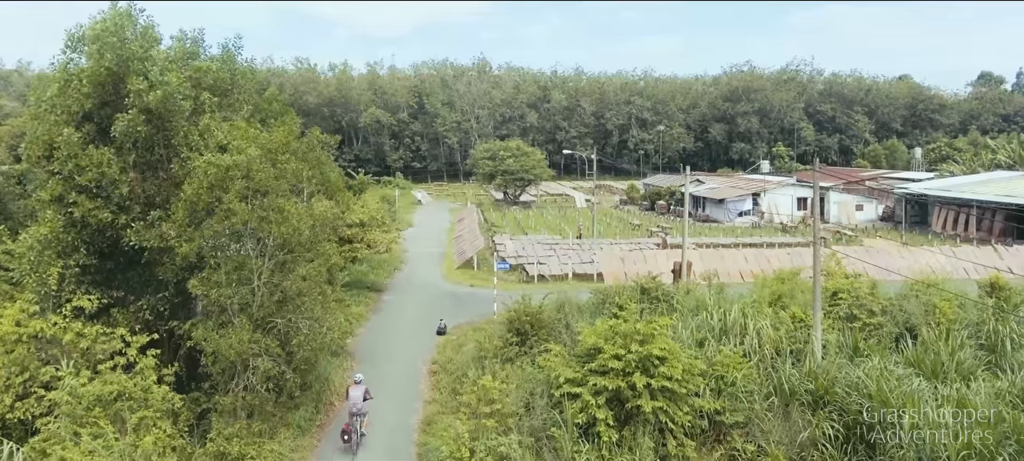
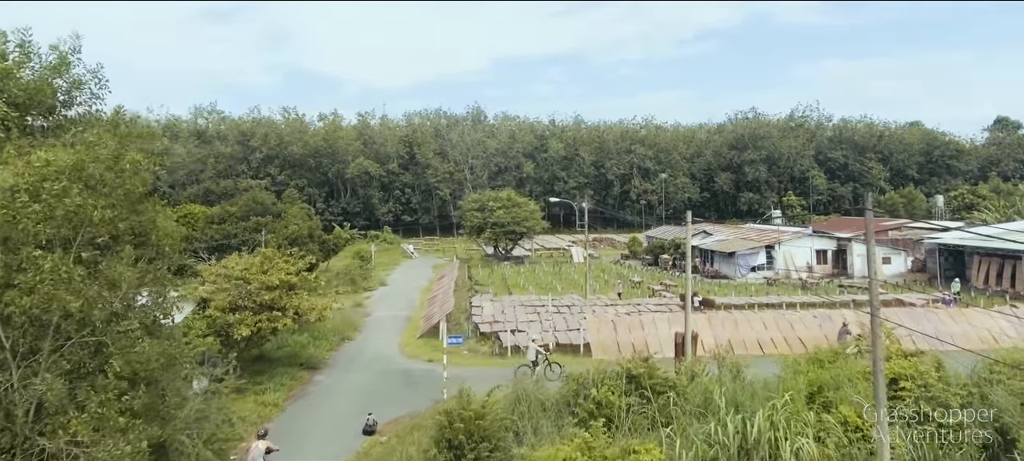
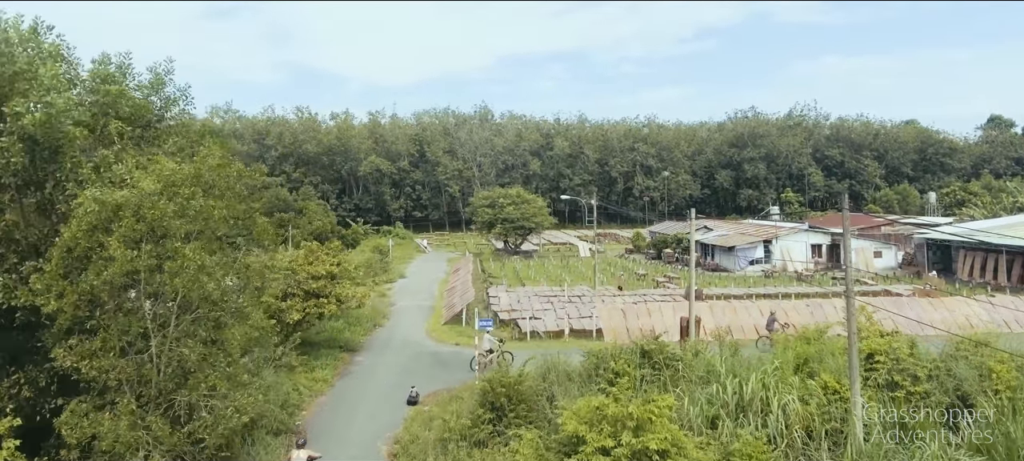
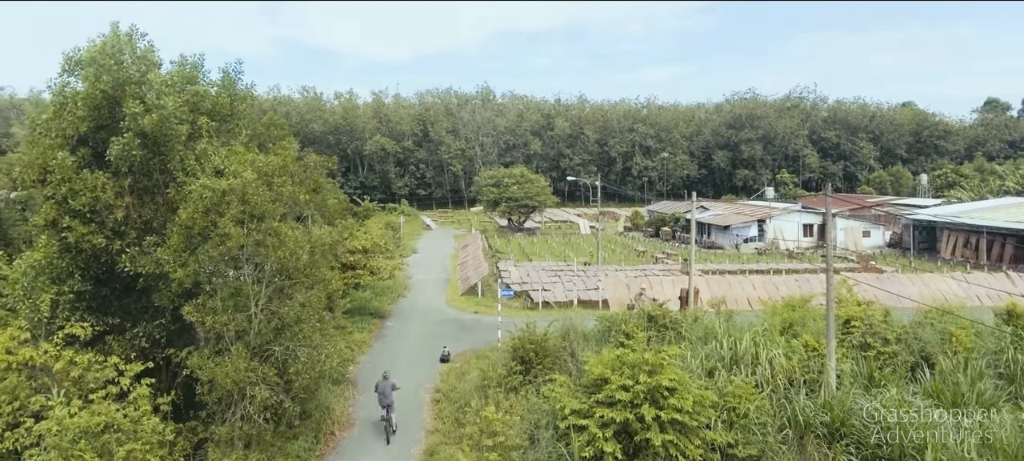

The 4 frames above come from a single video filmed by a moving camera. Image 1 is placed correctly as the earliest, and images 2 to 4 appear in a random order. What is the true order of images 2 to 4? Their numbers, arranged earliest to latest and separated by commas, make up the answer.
4, 3, 2
